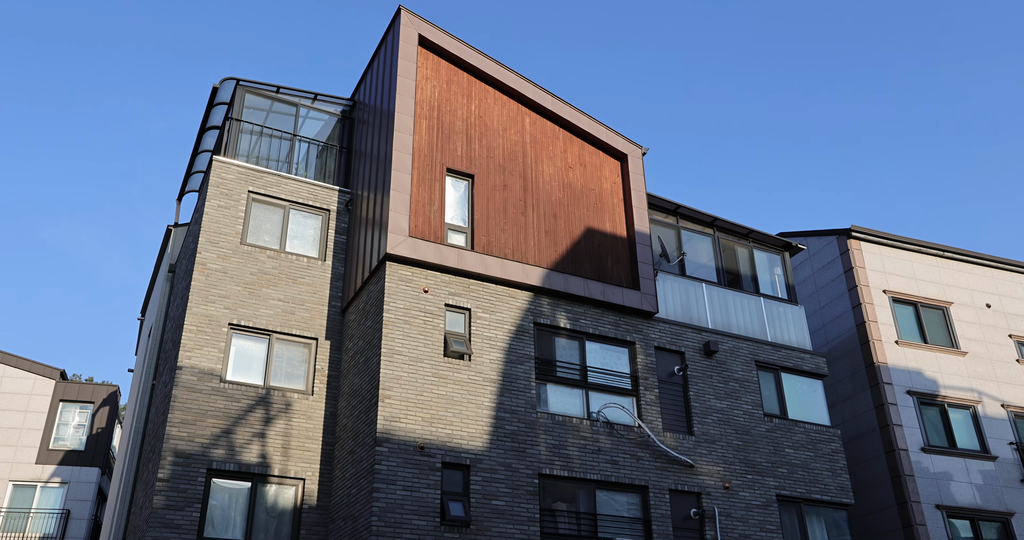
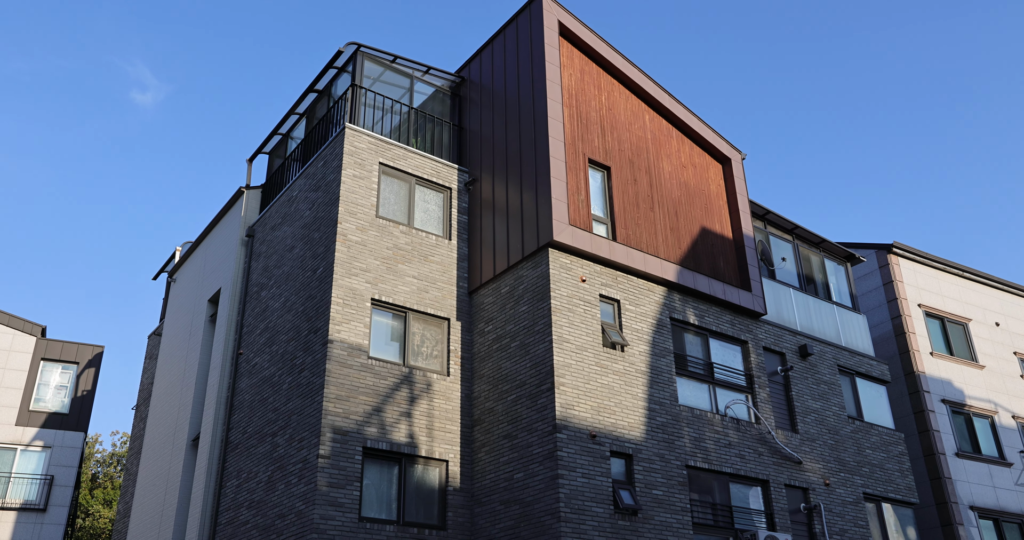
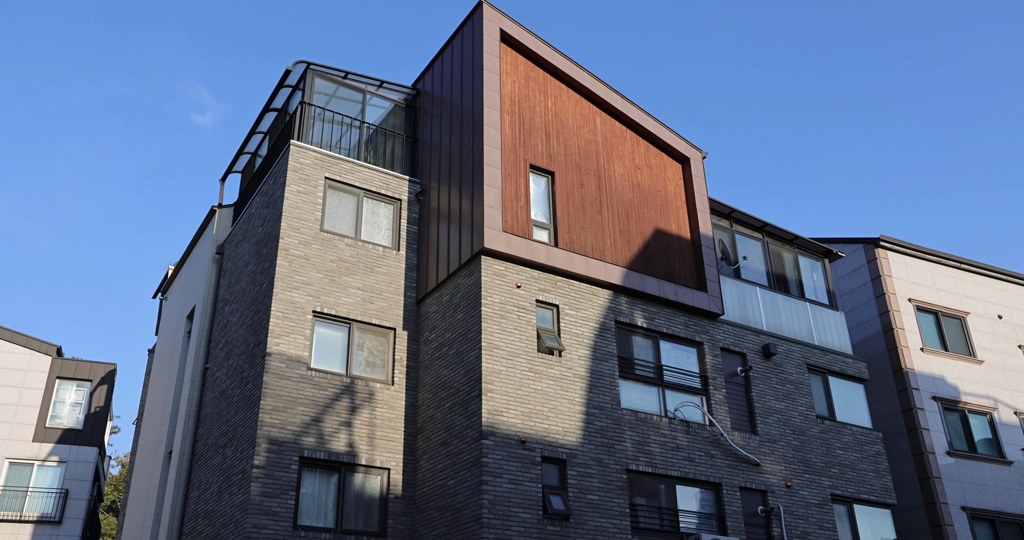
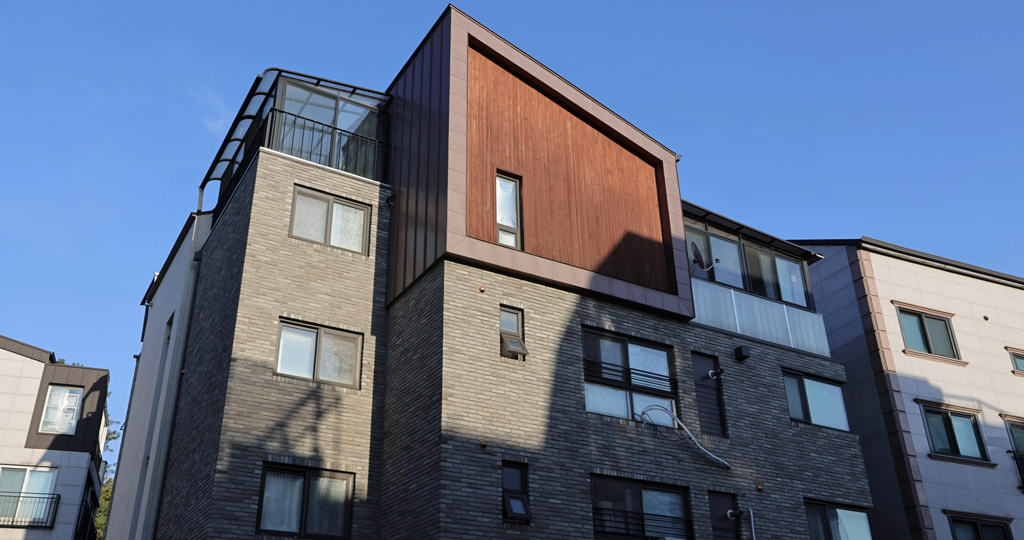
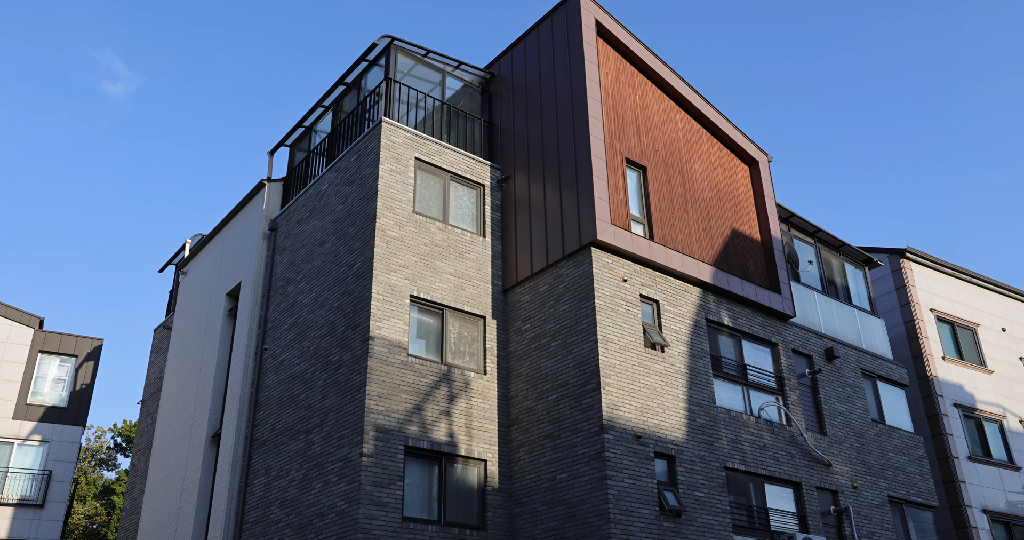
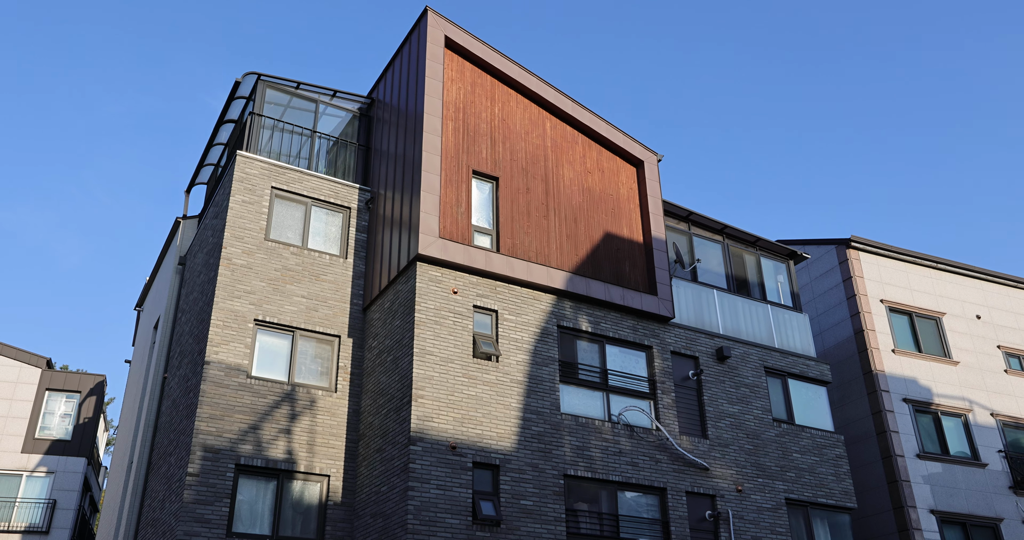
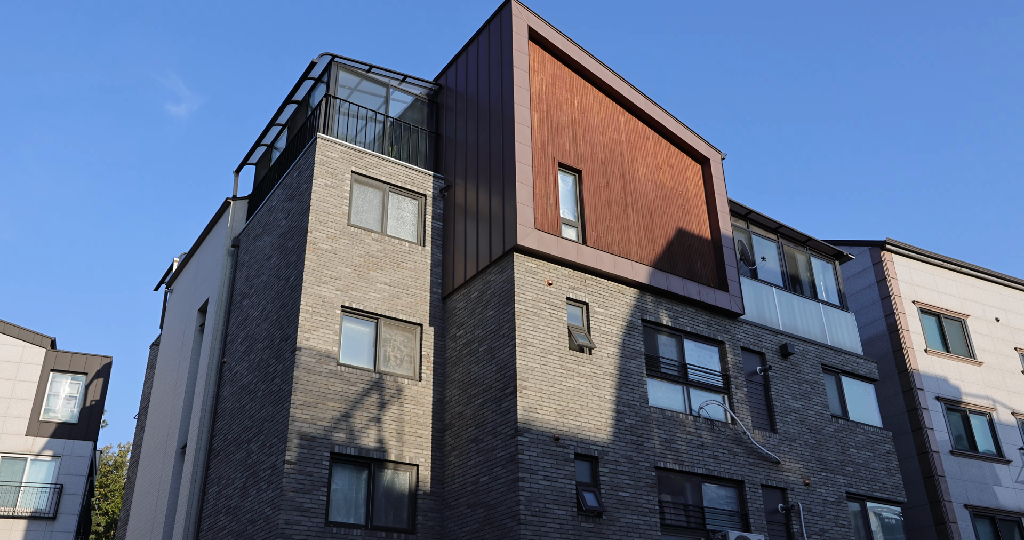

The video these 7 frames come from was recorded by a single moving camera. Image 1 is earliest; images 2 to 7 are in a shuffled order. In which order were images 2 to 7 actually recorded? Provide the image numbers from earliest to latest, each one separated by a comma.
6, 4, 3, 7, 2, 5
